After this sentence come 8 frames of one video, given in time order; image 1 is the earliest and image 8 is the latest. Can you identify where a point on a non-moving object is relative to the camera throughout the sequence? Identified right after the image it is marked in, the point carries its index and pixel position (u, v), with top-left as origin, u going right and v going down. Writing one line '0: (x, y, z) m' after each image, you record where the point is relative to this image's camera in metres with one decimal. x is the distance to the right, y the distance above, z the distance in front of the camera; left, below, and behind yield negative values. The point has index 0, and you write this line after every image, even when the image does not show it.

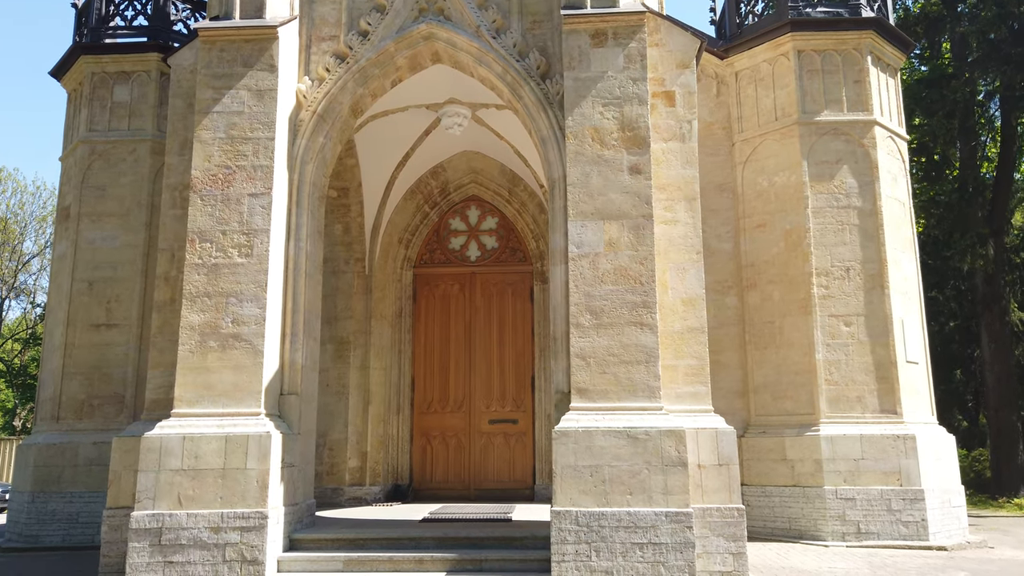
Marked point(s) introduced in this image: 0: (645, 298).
0: (+1.1, -0.1, +6.2) m
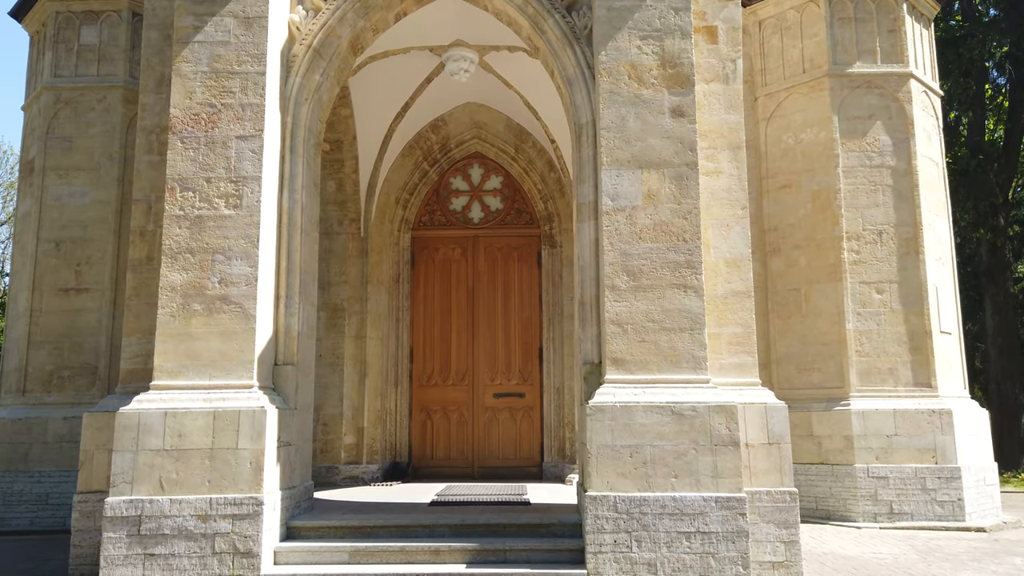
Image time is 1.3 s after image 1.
0: (+1.2, +0.2, +5.5) m
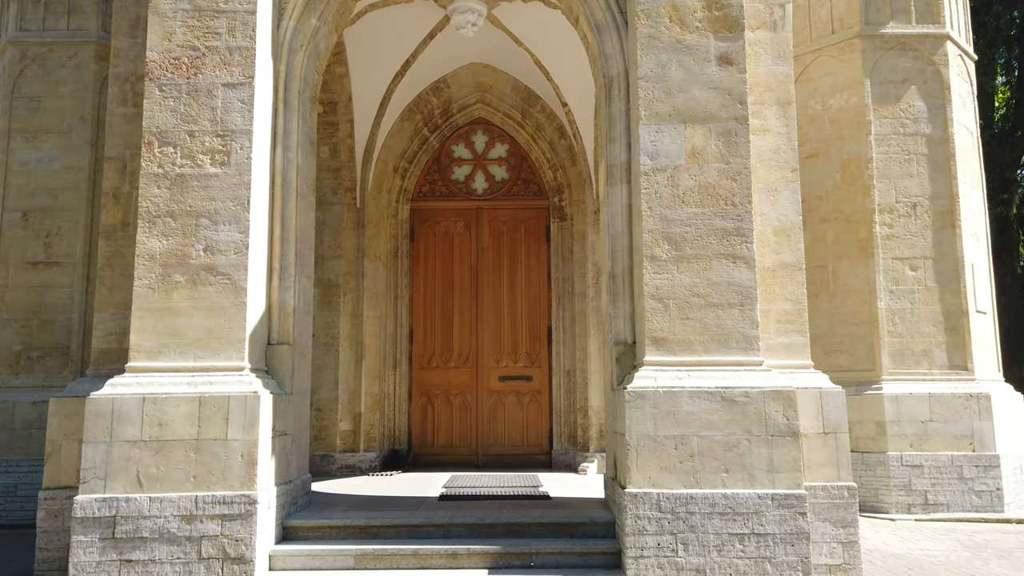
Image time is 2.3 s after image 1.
0: (+1.4, +0.4, +4.9) m
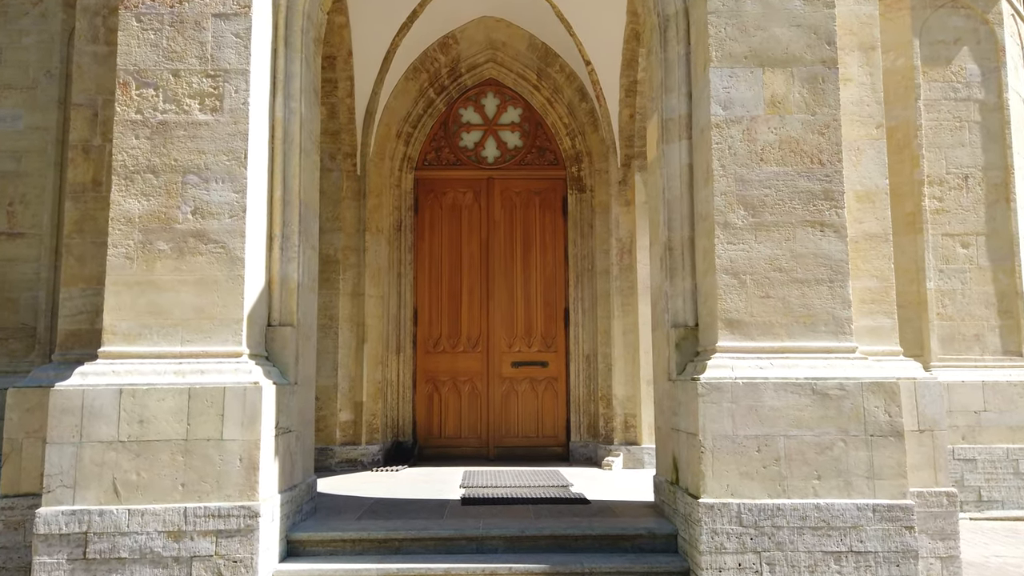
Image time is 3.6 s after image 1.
0: (+1.7, +0.5, +4.1) m
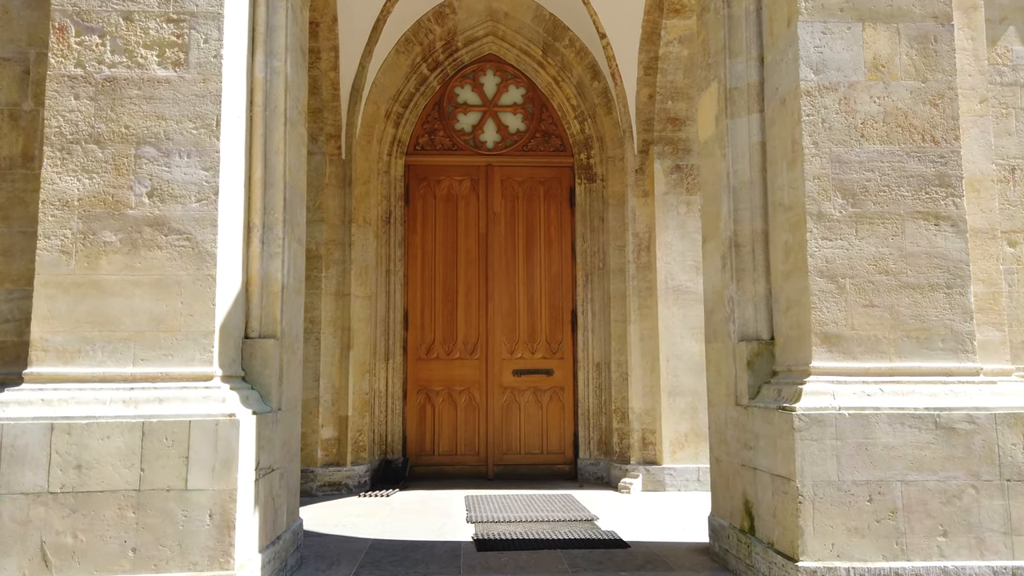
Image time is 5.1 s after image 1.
0: (+1.9, +0.5, +3.4) m
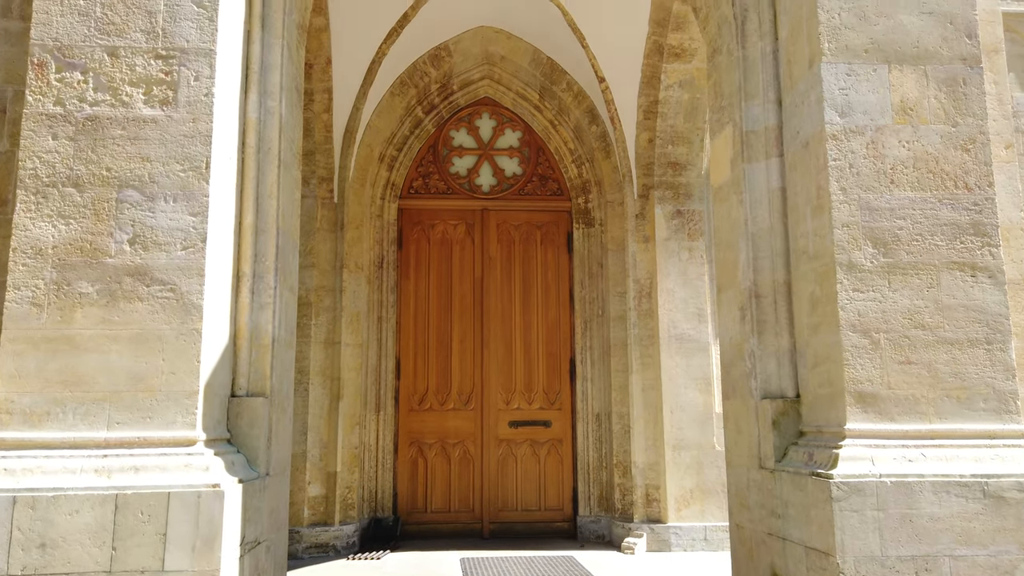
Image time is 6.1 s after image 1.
0: (+1.9, +0.3, +3.2) m
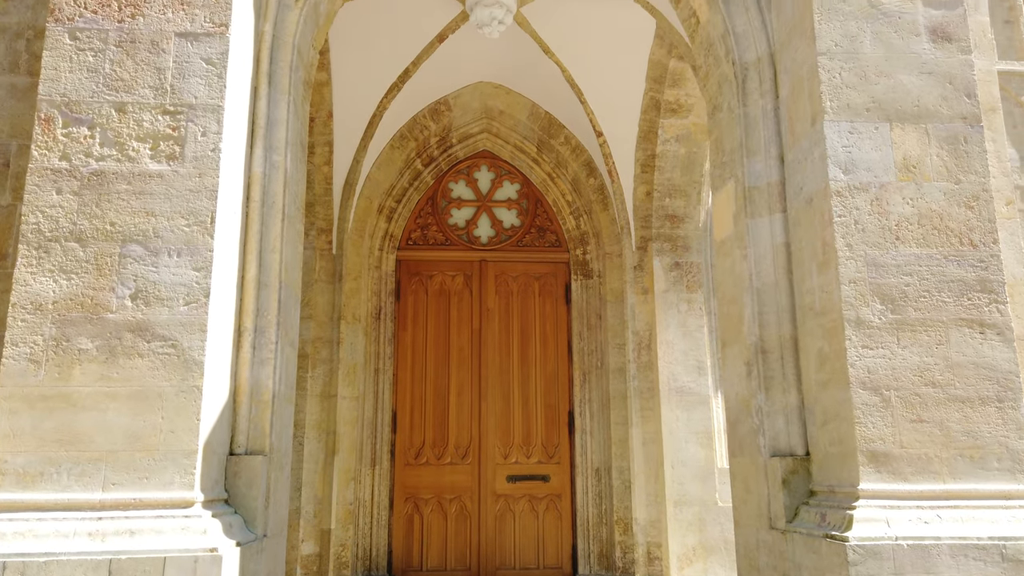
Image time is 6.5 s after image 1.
0: (+1.9, +0.1, +3.2) m
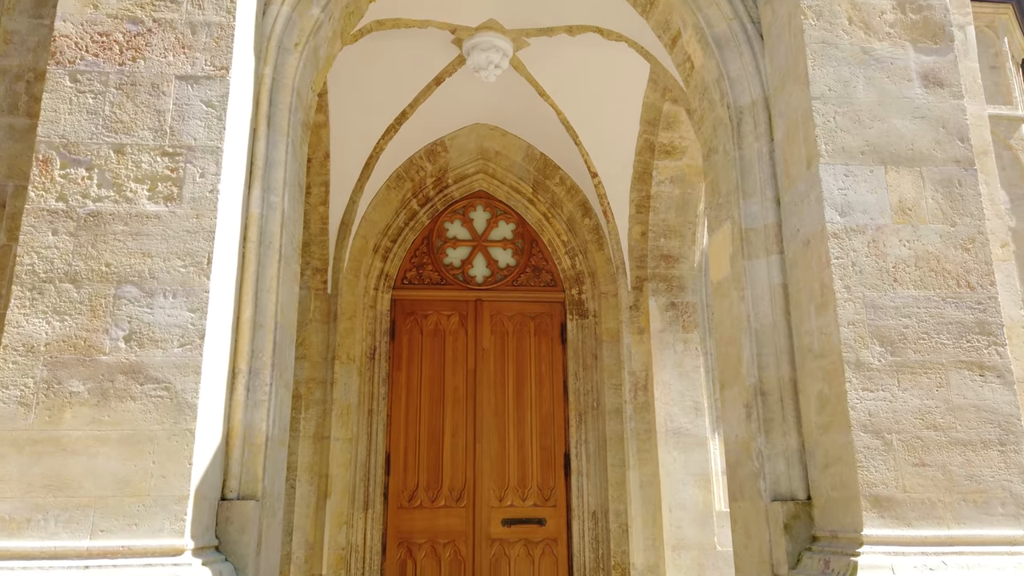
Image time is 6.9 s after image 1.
0: (+1.9, -0.1, +3.2) m
